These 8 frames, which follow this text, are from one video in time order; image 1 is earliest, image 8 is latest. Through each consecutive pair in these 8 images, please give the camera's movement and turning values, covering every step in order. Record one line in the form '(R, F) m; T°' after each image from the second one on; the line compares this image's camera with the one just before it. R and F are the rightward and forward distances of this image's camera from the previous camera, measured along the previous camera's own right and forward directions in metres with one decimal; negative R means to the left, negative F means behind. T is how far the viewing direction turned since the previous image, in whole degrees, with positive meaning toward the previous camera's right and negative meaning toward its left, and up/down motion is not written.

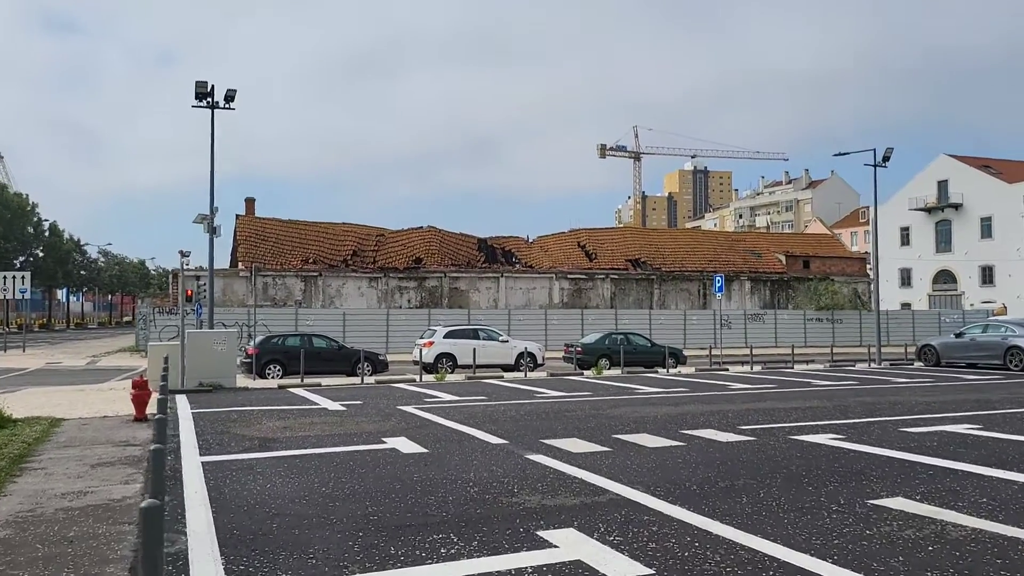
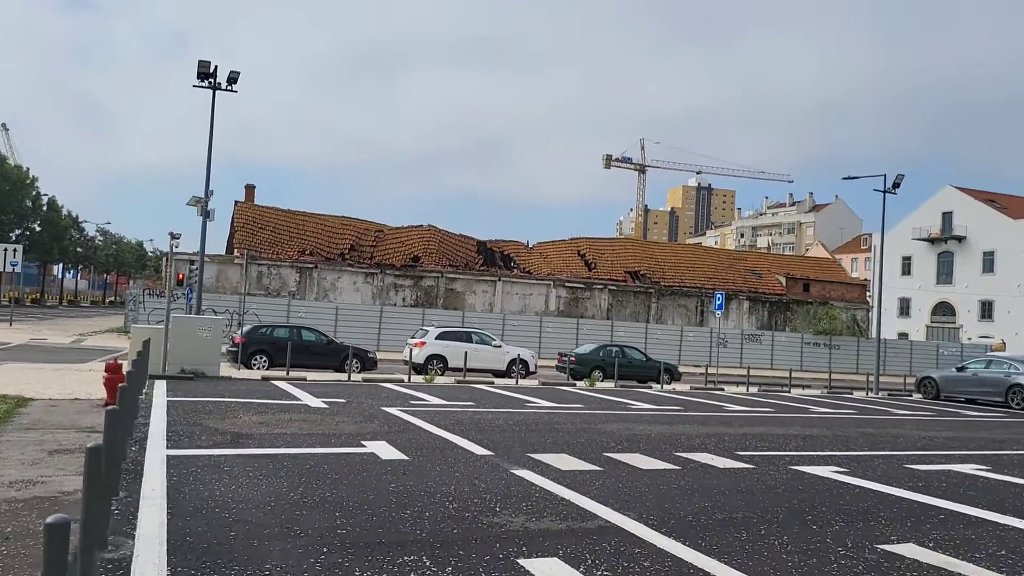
(0.0, +0.5) m; 0°
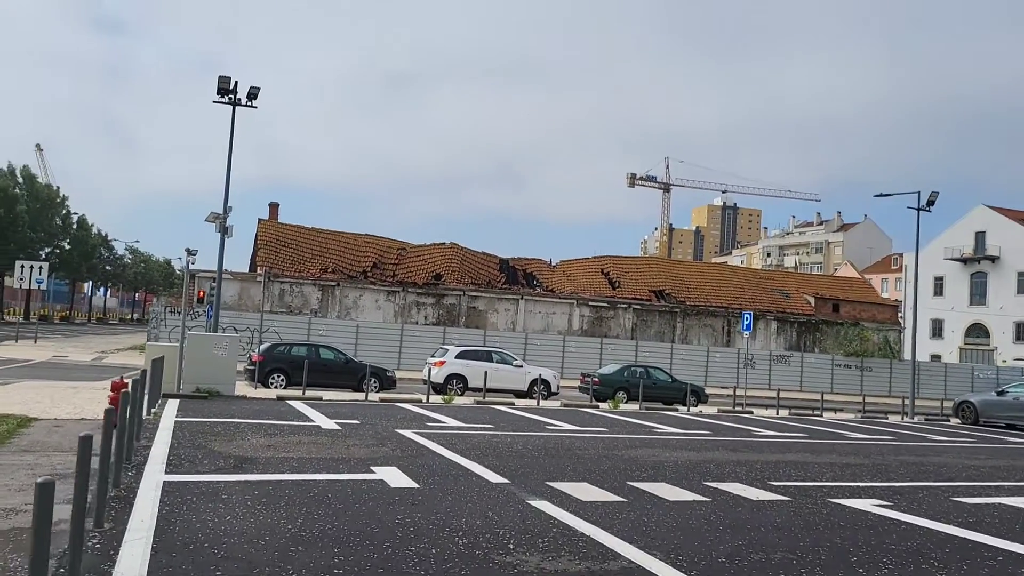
(+0.1, +0.5) m; -2°
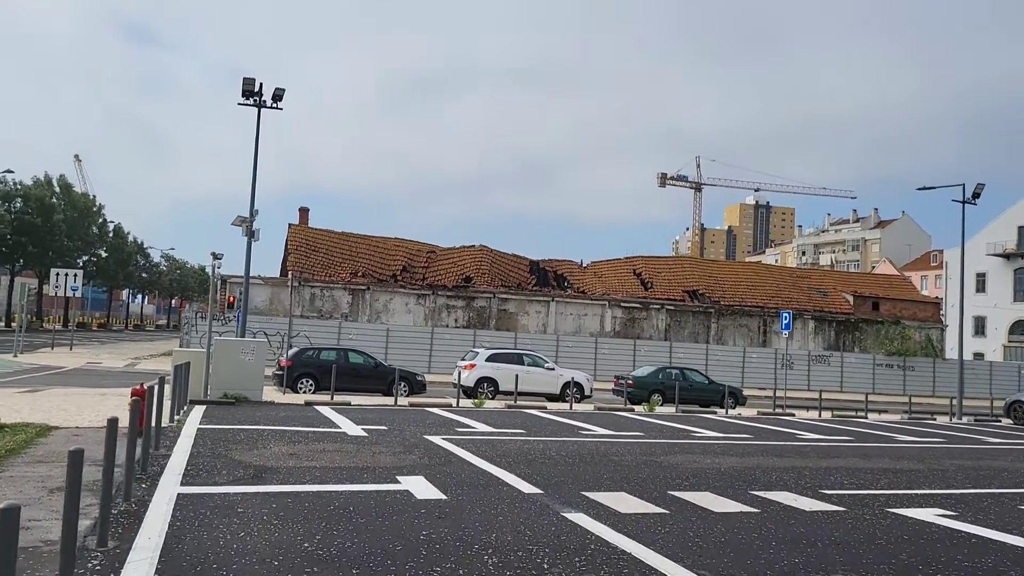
(0.0, +0.5) m; -2°
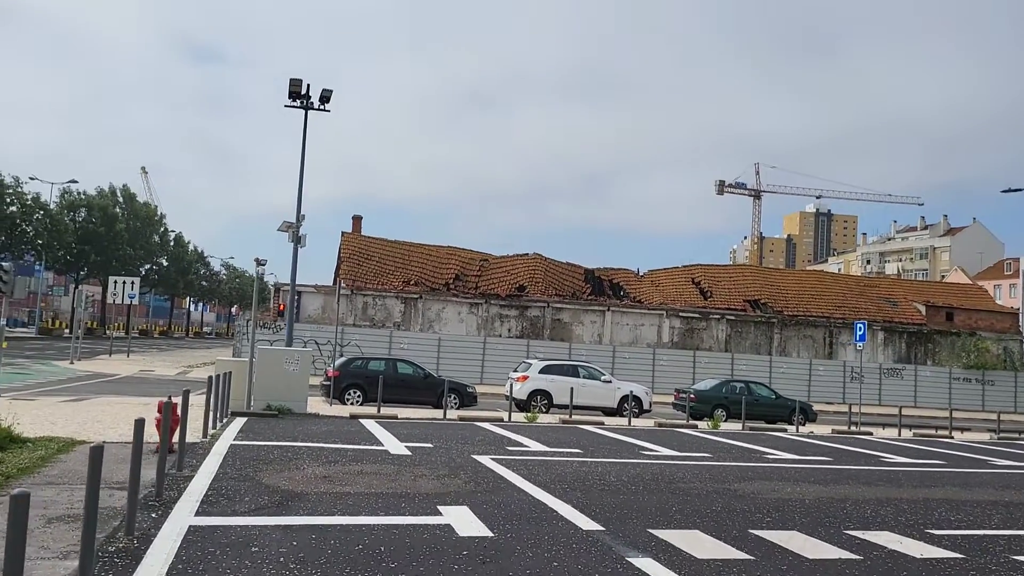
(0.0, +1.0) m; -4°
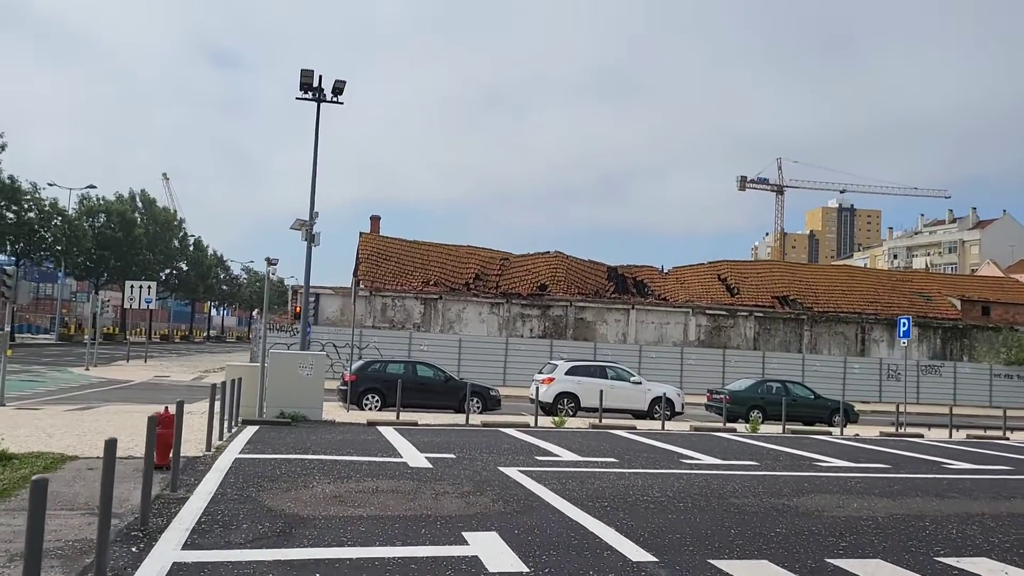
(-0.1, +1.0) m; -1°
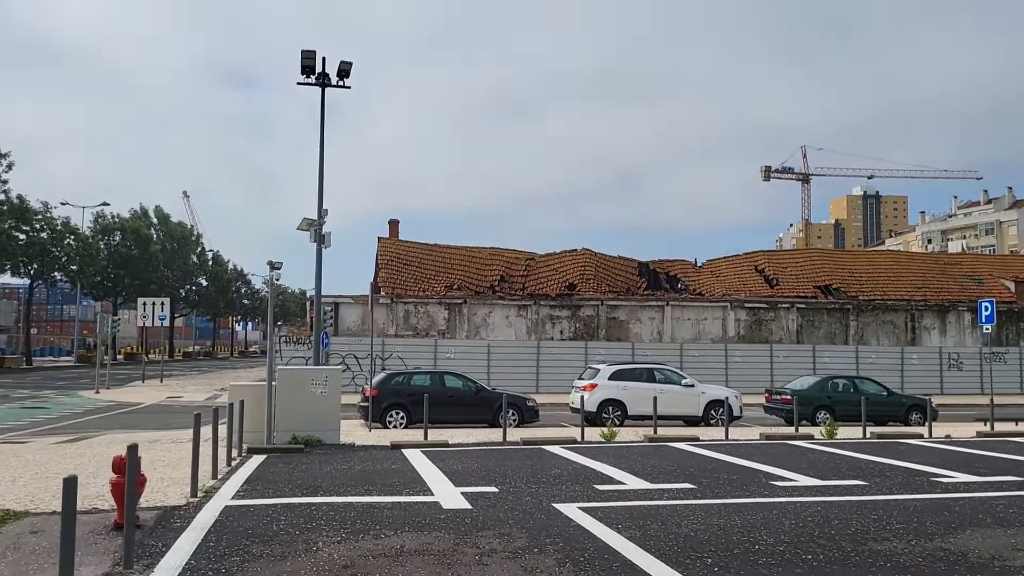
(-0.3, +2.1) m; -2°
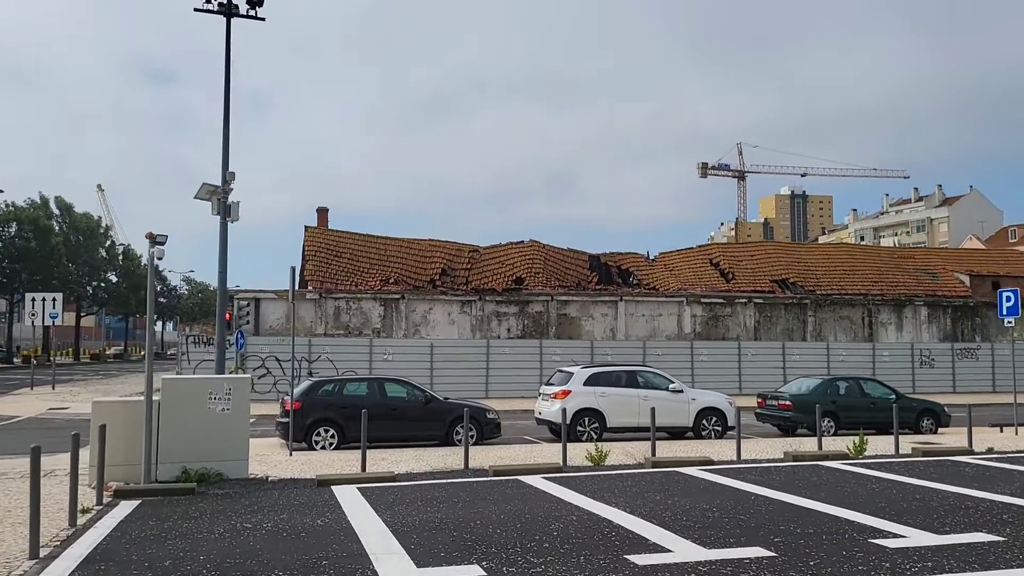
(-0.4, +3.3) m; +5°
